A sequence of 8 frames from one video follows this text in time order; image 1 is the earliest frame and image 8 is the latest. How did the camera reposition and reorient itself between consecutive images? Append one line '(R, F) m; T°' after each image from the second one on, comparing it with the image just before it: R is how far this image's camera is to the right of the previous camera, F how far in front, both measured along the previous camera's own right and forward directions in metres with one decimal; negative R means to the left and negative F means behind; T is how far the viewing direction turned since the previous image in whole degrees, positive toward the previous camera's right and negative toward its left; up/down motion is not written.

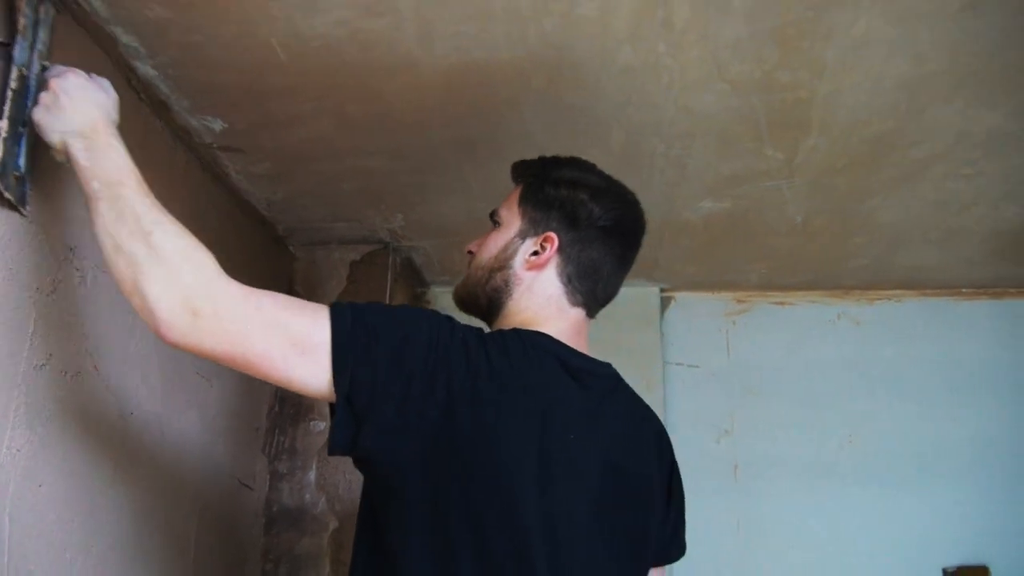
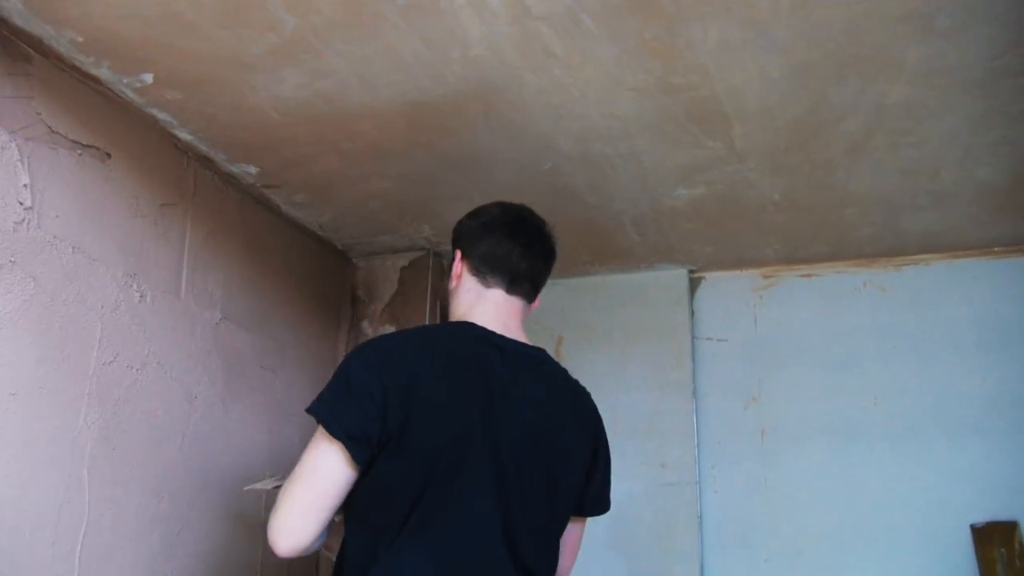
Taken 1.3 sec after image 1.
(+0.4, -0.2) m; -14°
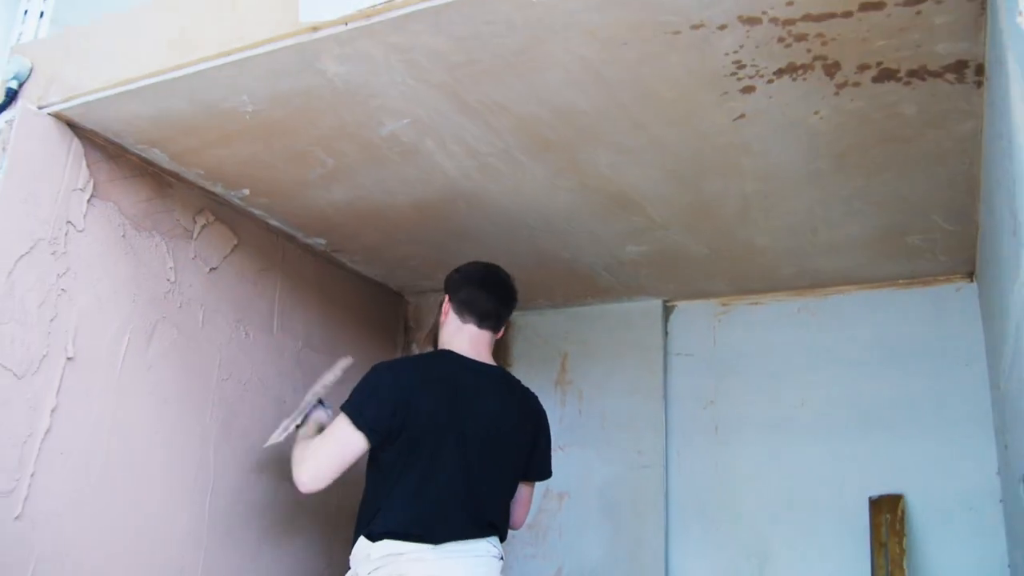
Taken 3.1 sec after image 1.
(+0.3, -0.6) m; -8°
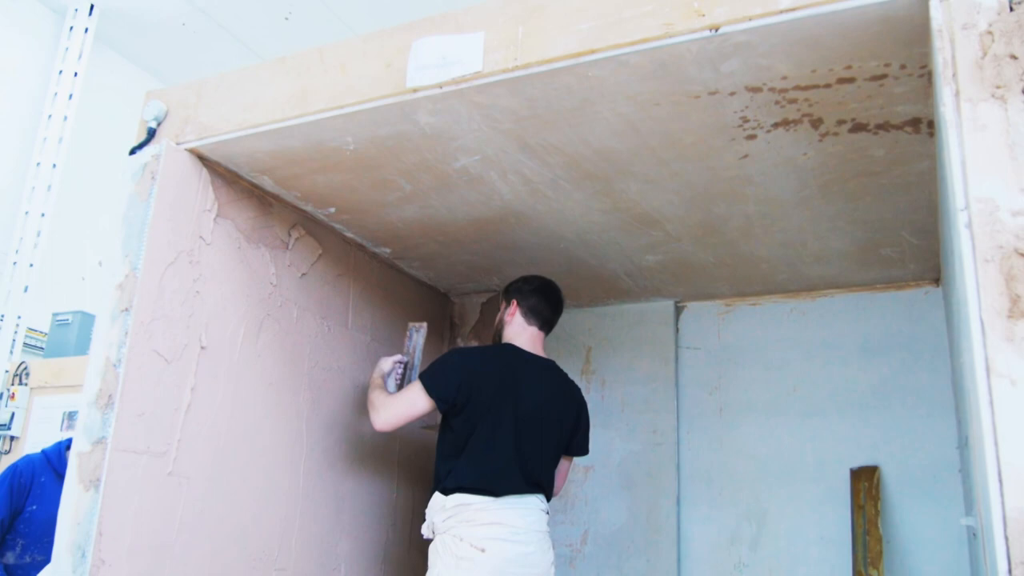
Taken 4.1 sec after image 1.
(-0.1, -0.4) m; 0°
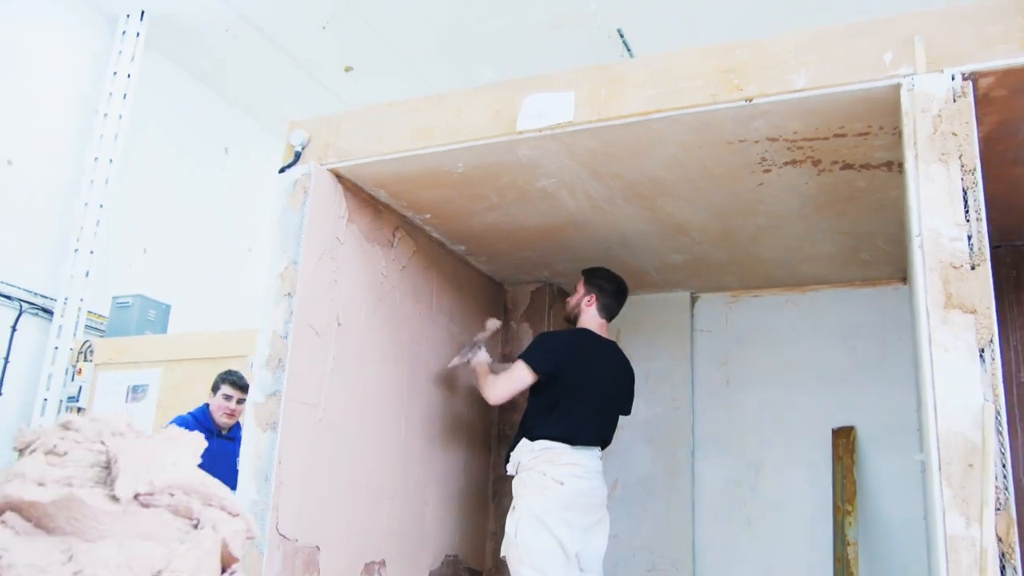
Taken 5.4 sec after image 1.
(-0.3, -0.7) m; +1°
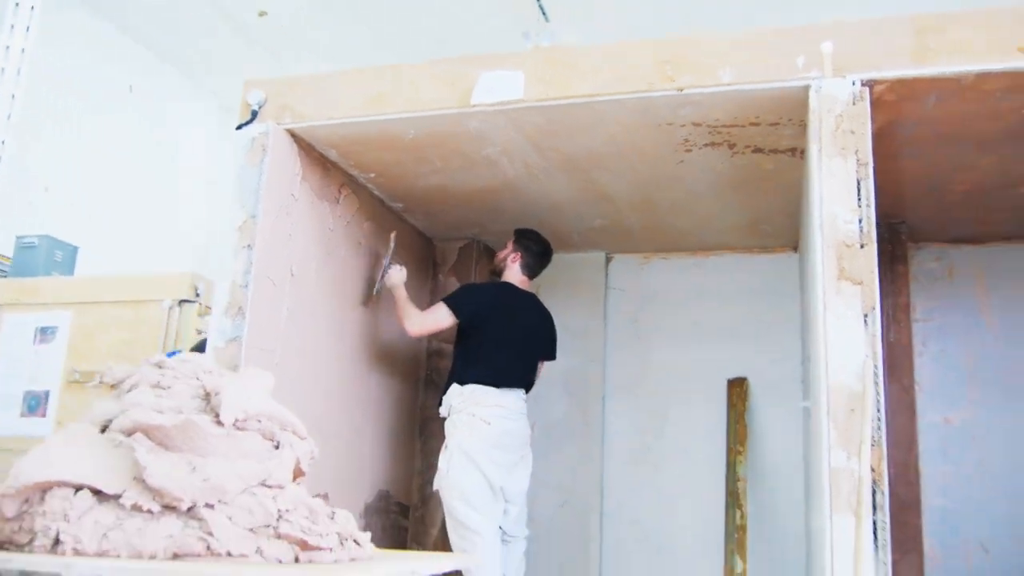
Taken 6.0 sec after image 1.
(-0.2, -0.3) m; +7°
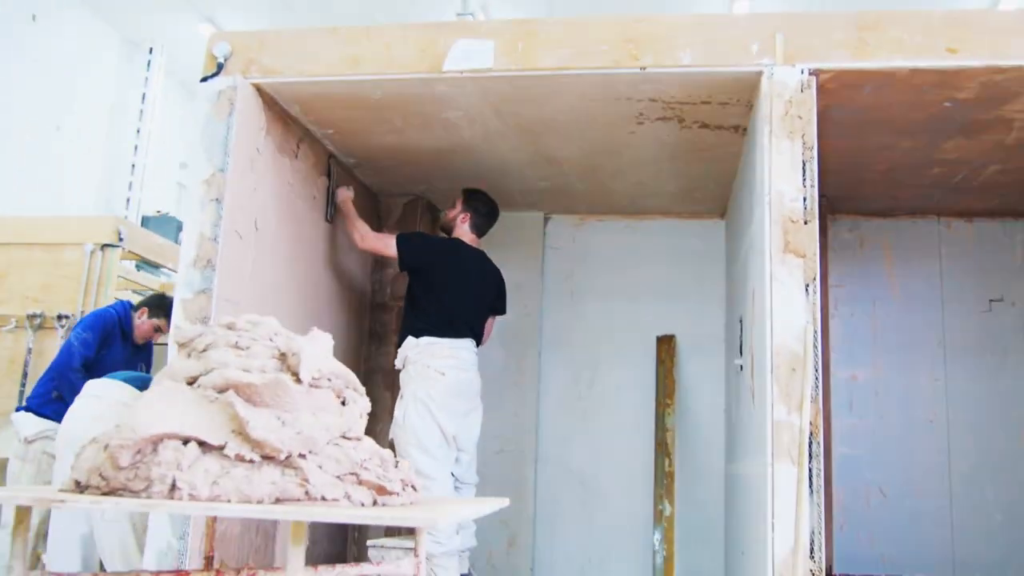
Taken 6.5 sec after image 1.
(-0.3, -0.1) m; +7°
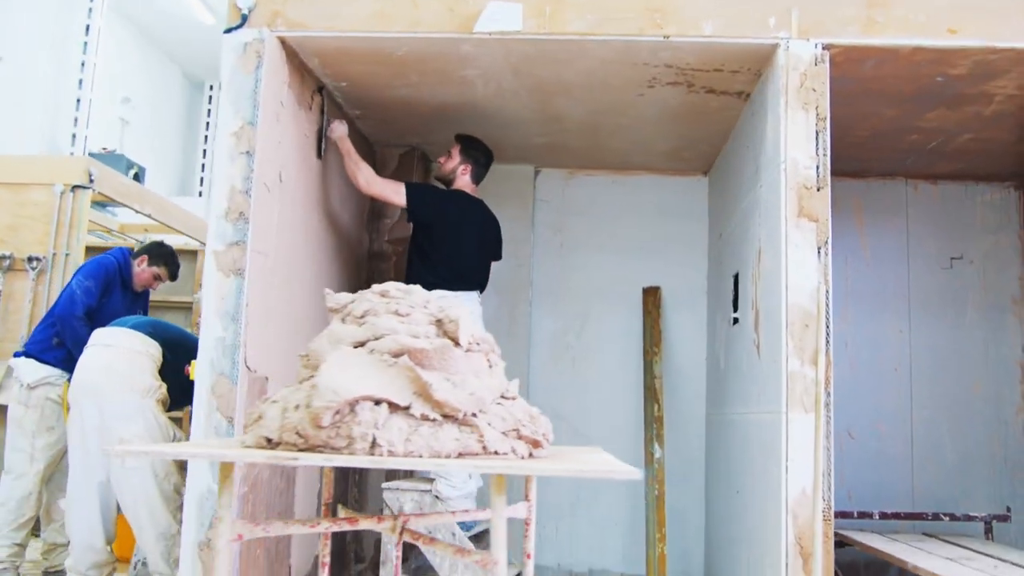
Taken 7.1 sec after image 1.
(-0.4, -0.1) m; +5°
